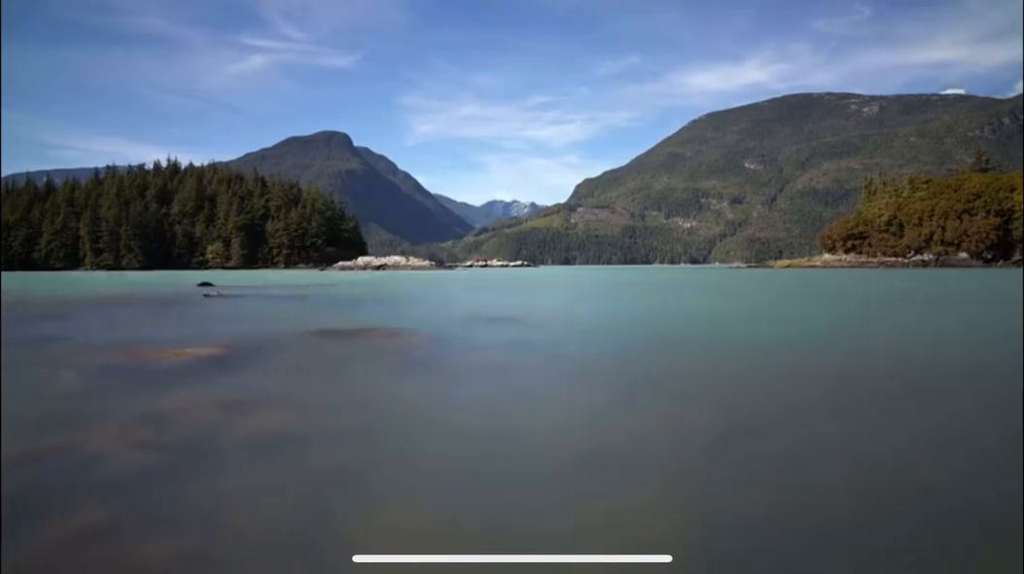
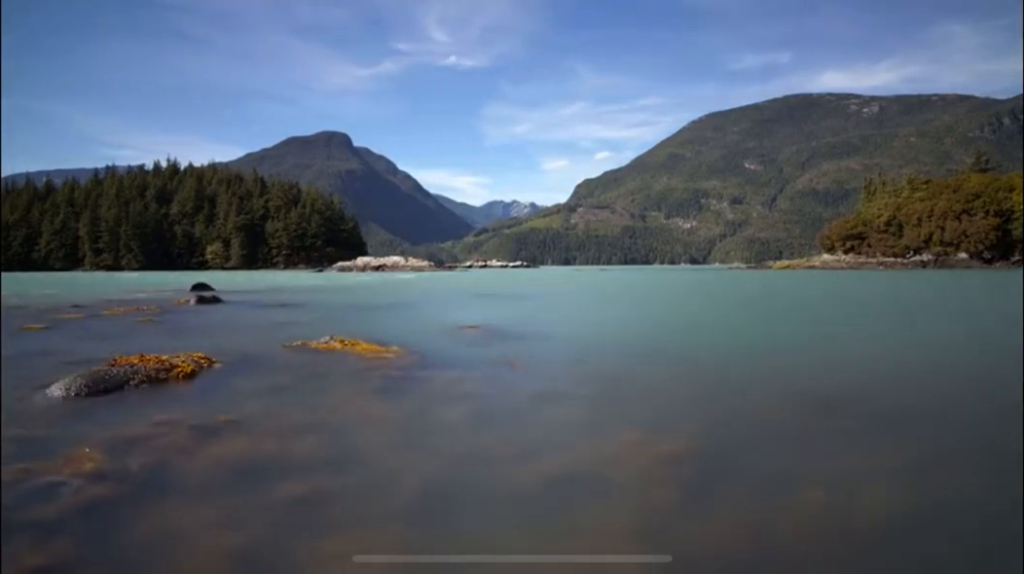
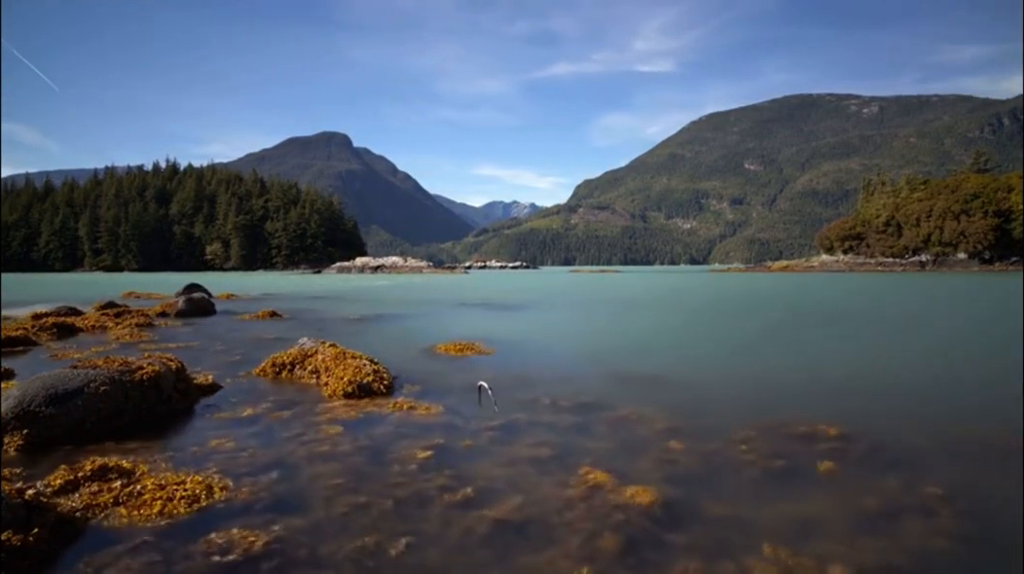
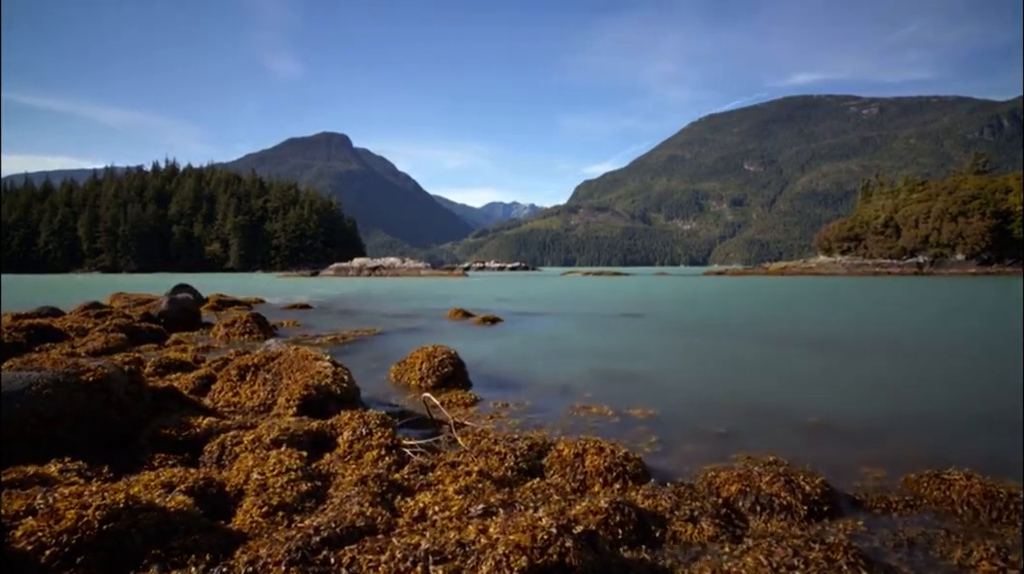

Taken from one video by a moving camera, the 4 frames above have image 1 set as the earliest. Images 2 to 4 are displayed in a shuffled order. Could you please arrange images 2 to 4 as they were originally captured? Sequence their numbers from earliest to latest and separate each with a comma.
2, 3, 4
